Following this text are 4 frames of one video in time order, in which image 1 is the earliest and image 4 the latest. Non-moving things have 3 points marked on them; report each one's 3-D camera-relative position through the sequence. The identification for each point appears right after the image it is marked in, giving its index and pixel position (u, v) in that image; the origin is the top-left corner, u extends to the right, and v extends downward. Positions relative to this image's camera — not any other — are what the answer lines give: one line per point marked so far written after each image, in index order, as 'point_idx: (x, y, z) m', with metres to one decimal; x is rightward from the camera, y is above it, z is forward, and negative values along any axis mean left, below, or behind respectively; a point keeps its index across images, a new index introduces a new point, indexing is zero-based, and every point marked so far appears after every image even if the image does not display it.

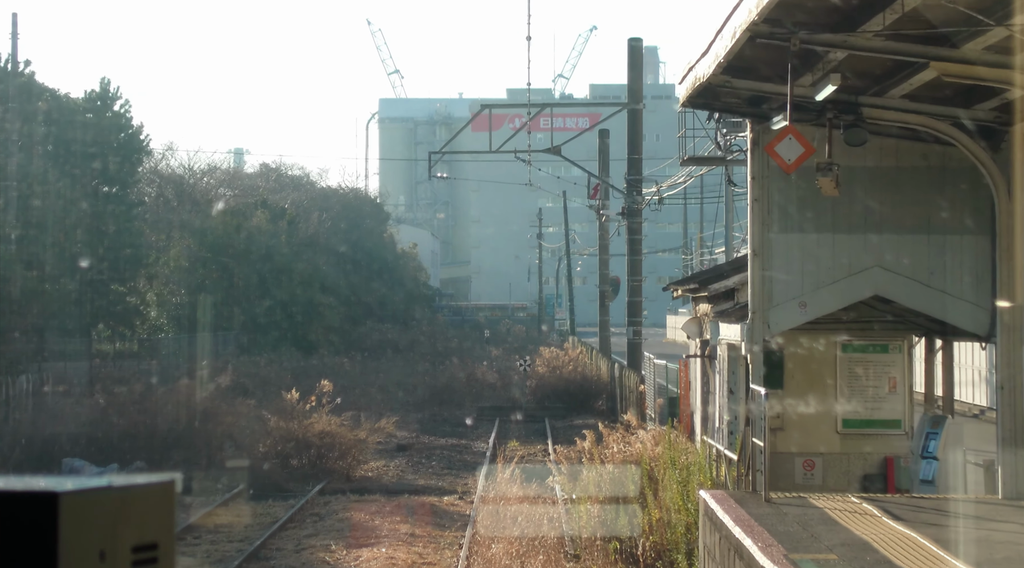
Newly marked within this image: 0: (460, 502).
0: (-0.7, -2.8, +19.1) m
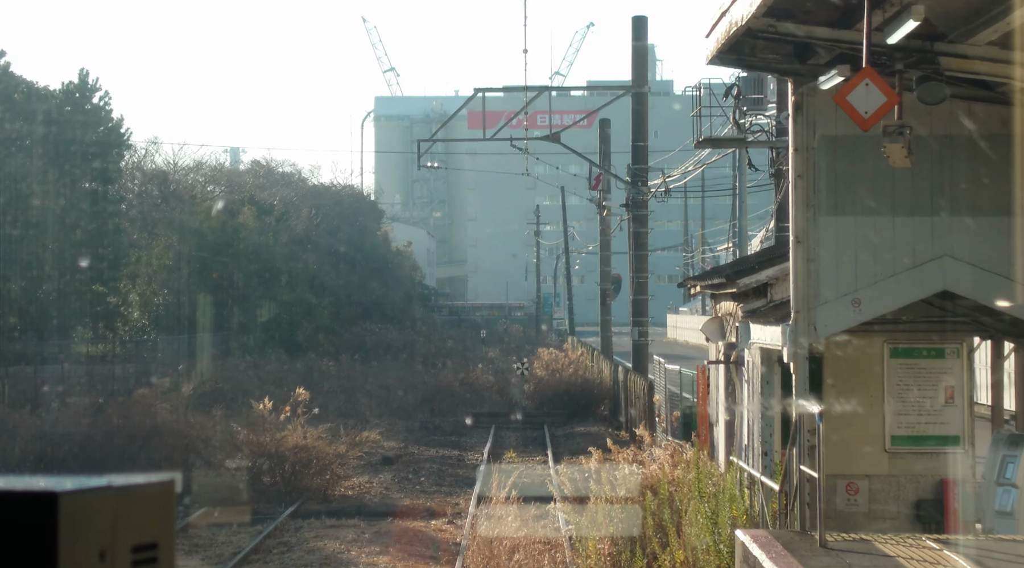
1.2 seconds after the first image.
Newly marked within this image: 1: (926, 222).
0: (-0.7, -2.8, +17.4) m
1: (+3.9, +0.6, +14.3) m
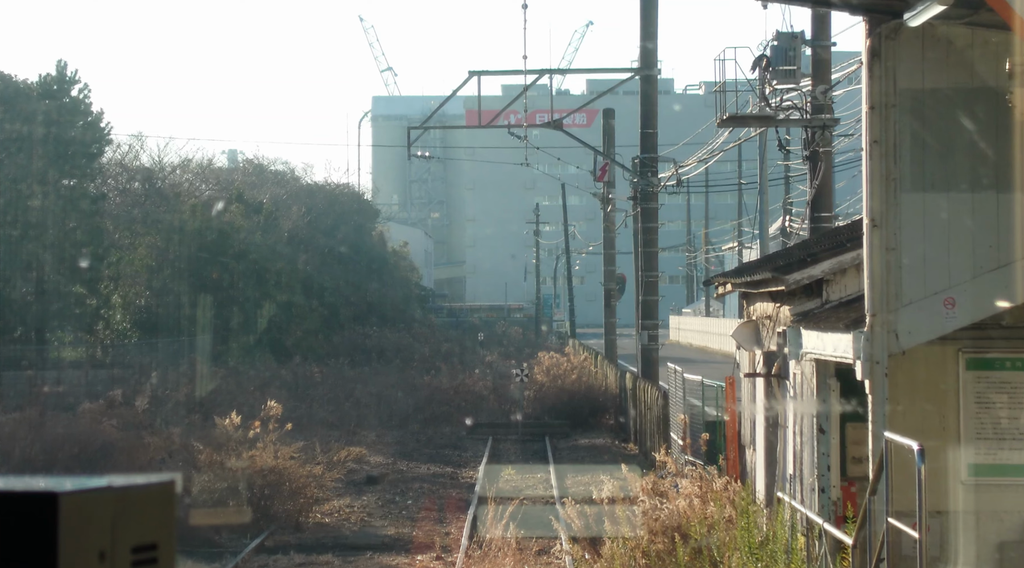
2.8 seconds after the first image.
0: (-0.8, -2.8, +15.6) m
1: (+3.9, +0.6, +12.5) m
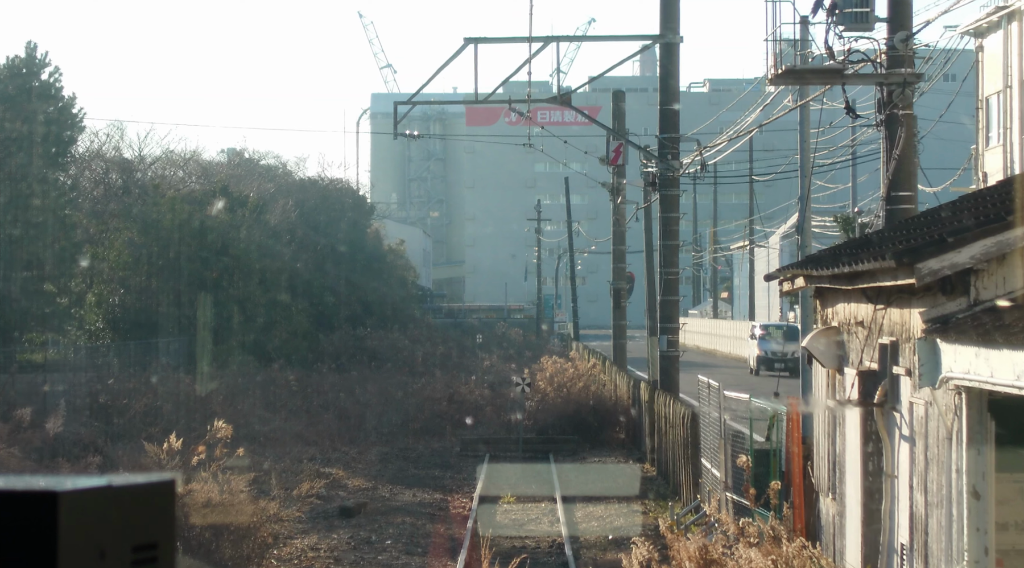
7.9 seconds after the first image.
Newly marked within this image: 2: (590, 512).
0: (-0.8, -2.8, +13.2) m
1: (+3.9, +0.6, +10.0) m
2: (+1.0, -2.8, +19.1) m
